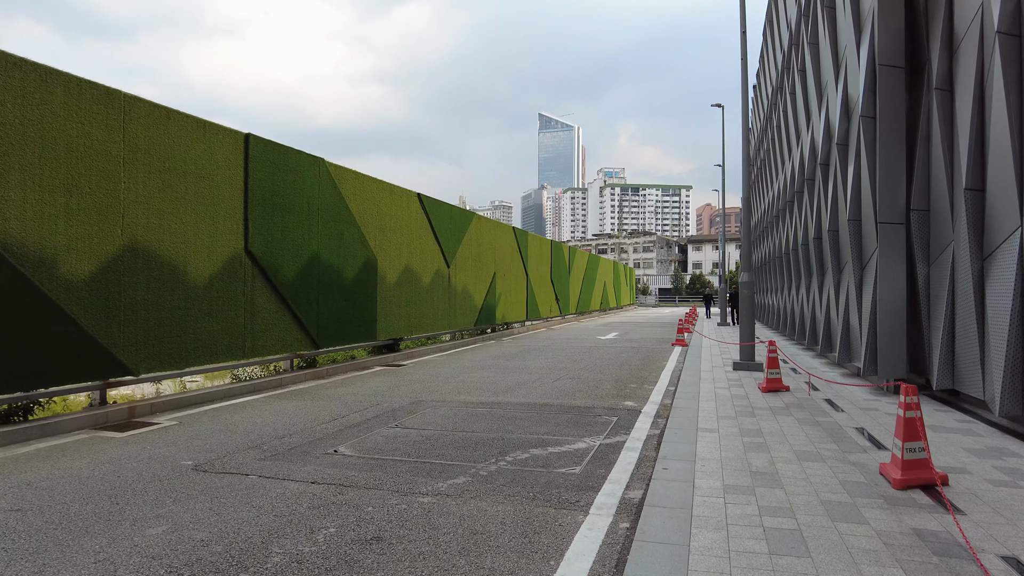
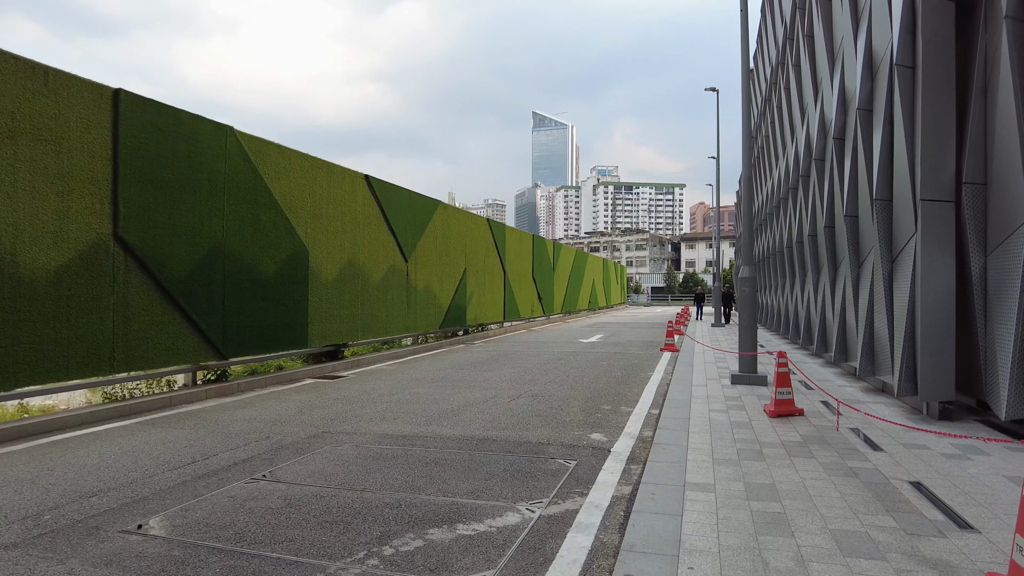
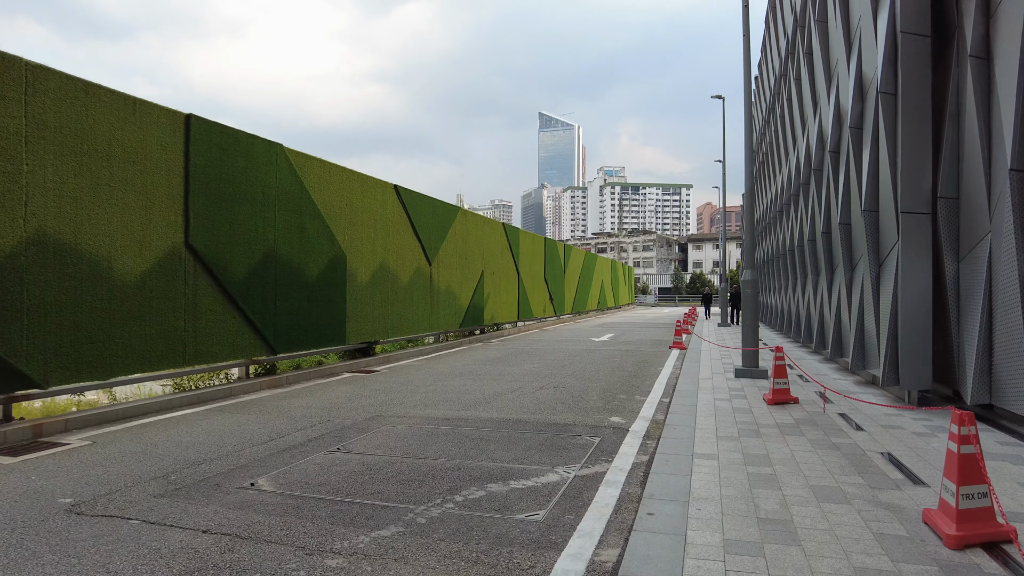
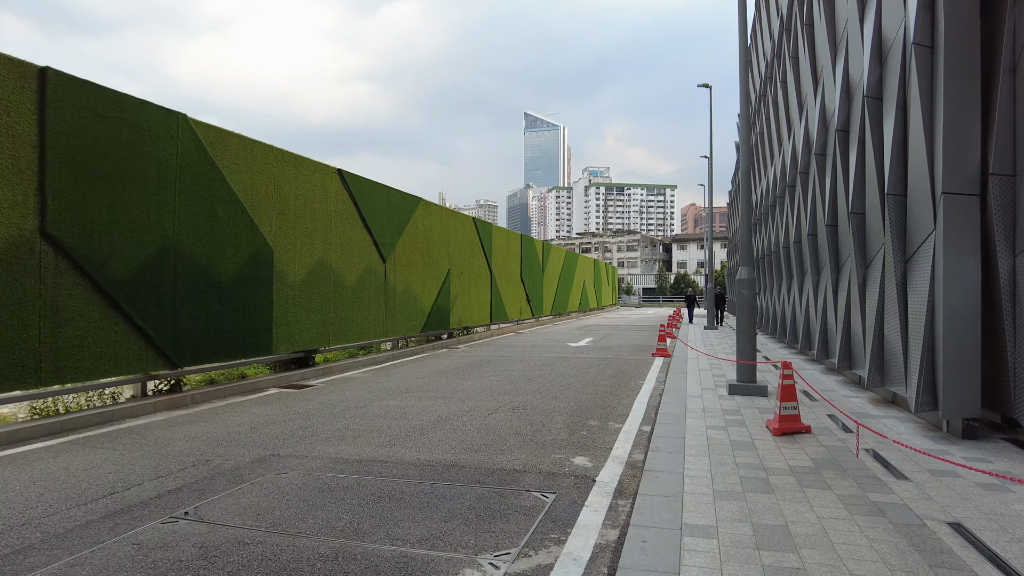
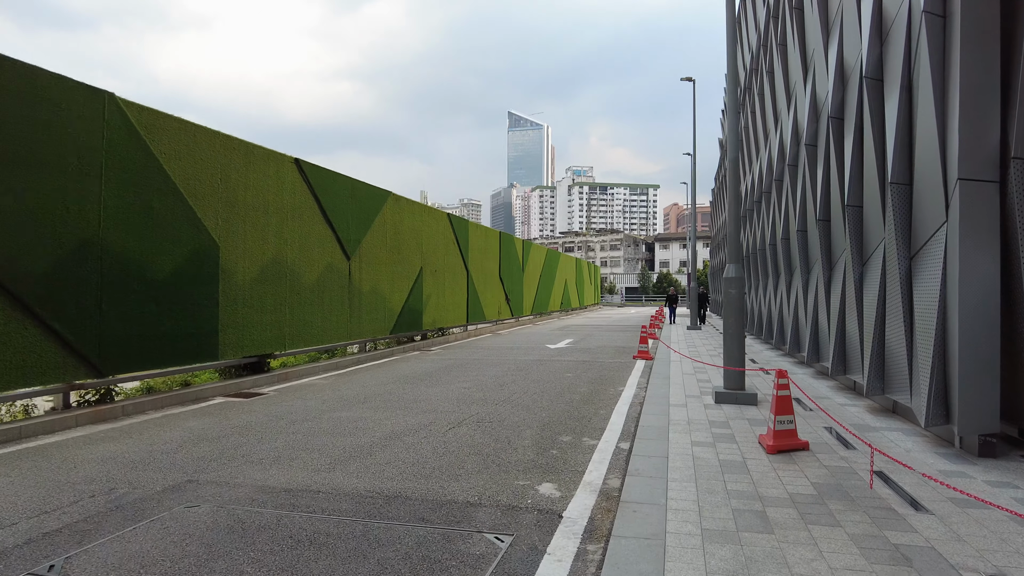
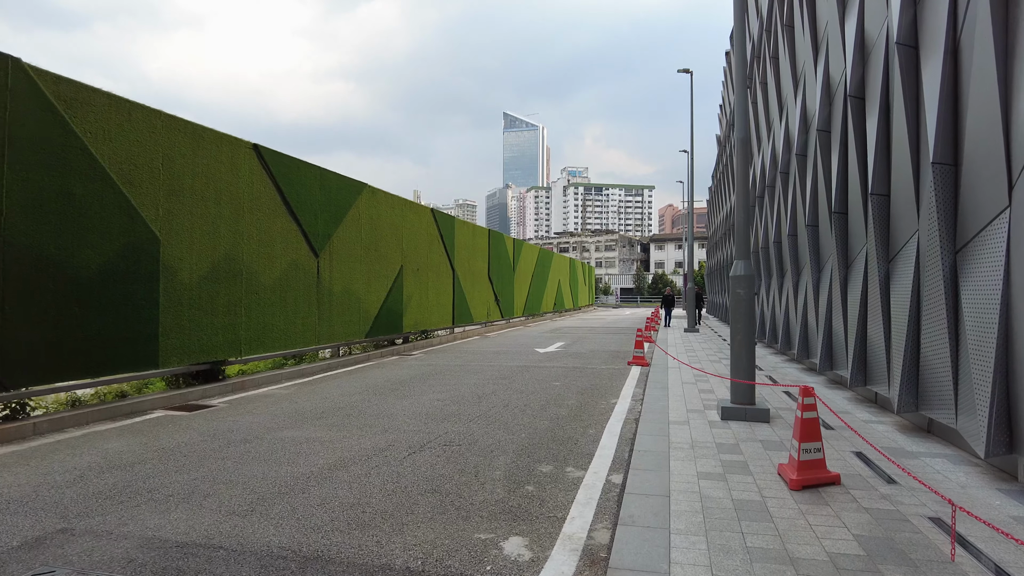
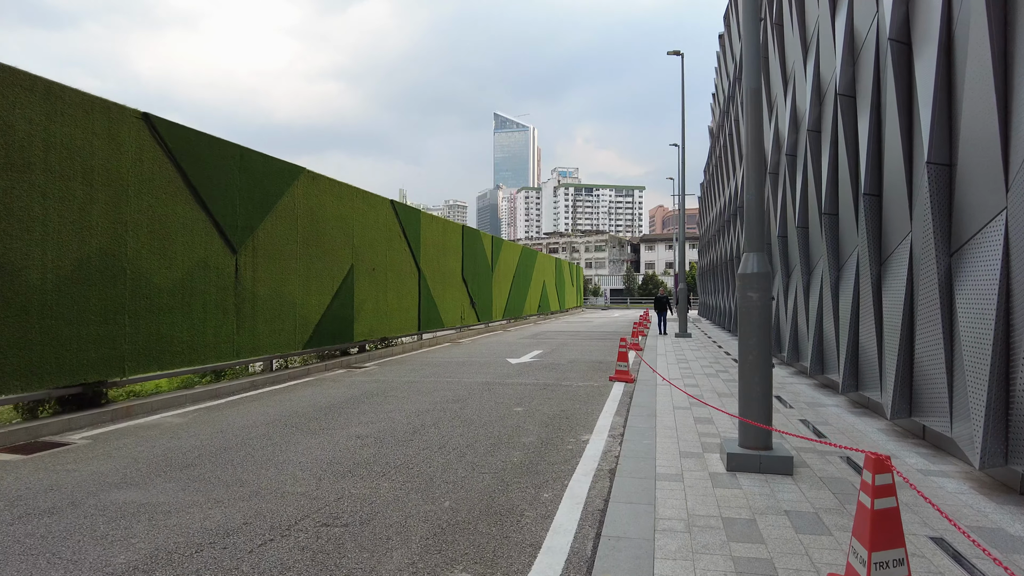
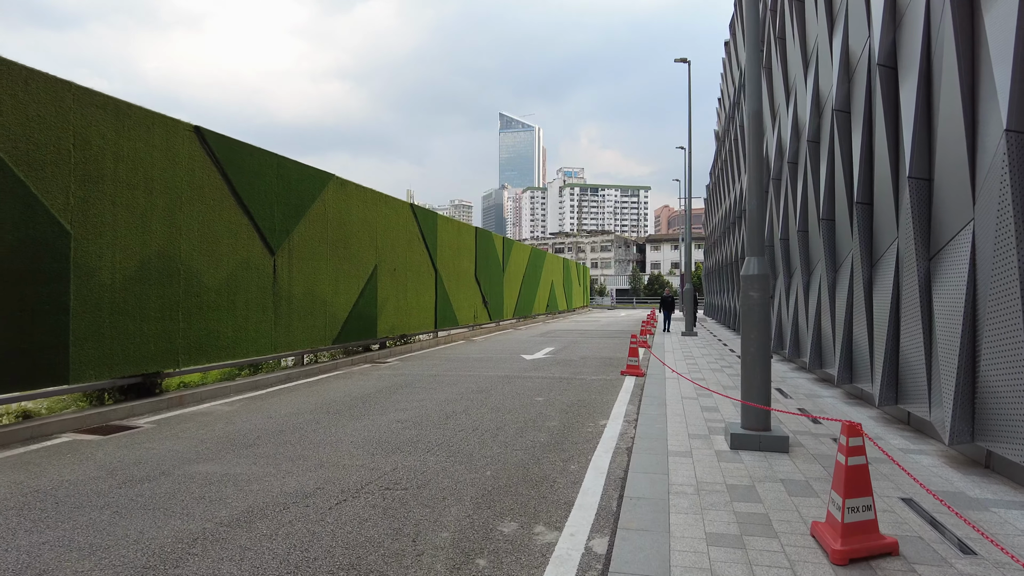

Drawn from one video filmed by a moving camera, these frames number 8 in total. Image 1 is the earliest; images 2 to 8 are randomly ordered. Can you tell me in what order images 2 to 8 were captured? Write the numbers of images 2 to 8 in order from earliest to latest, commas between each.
3, 2, 4, 5, 6, 8, 7
